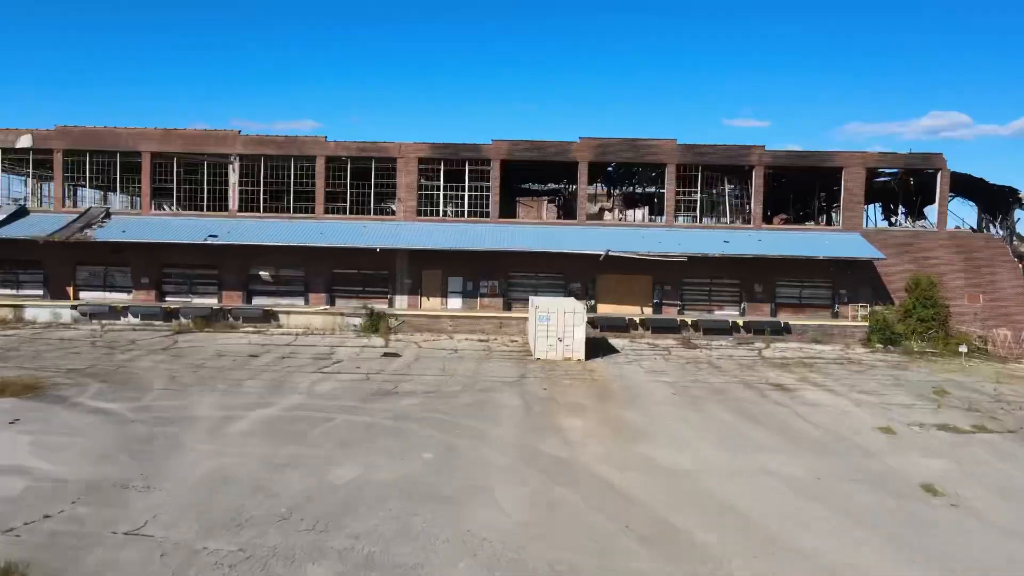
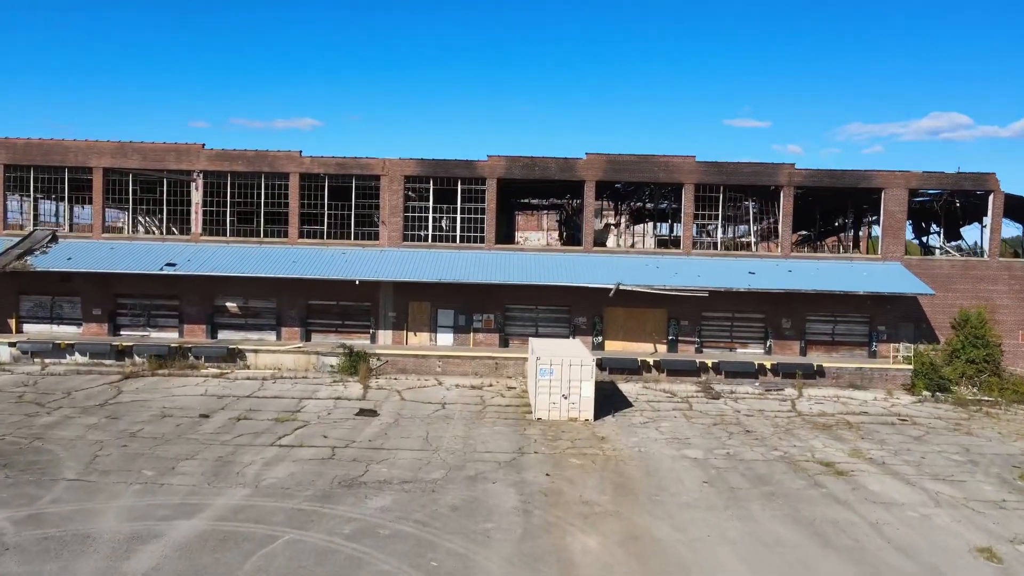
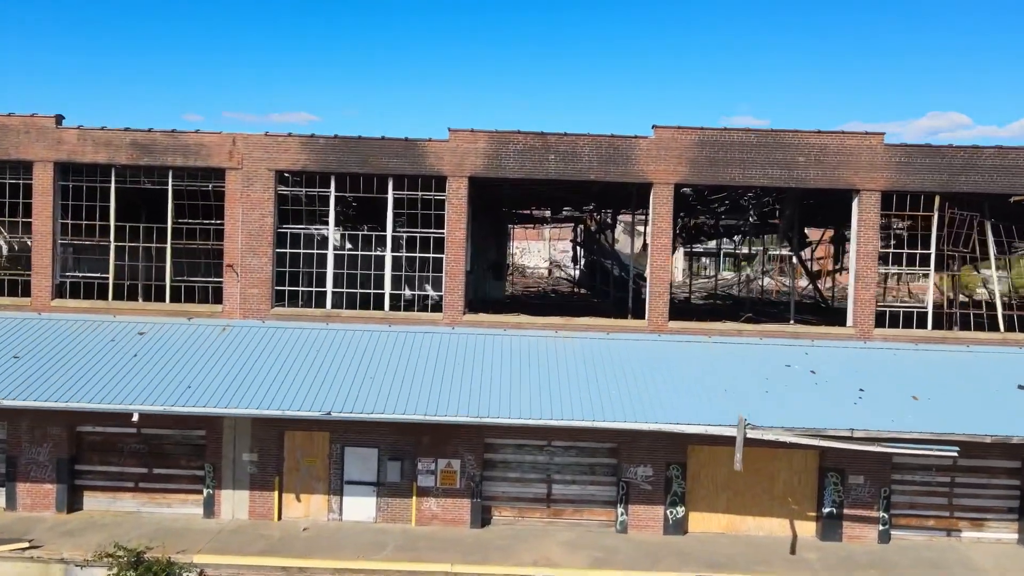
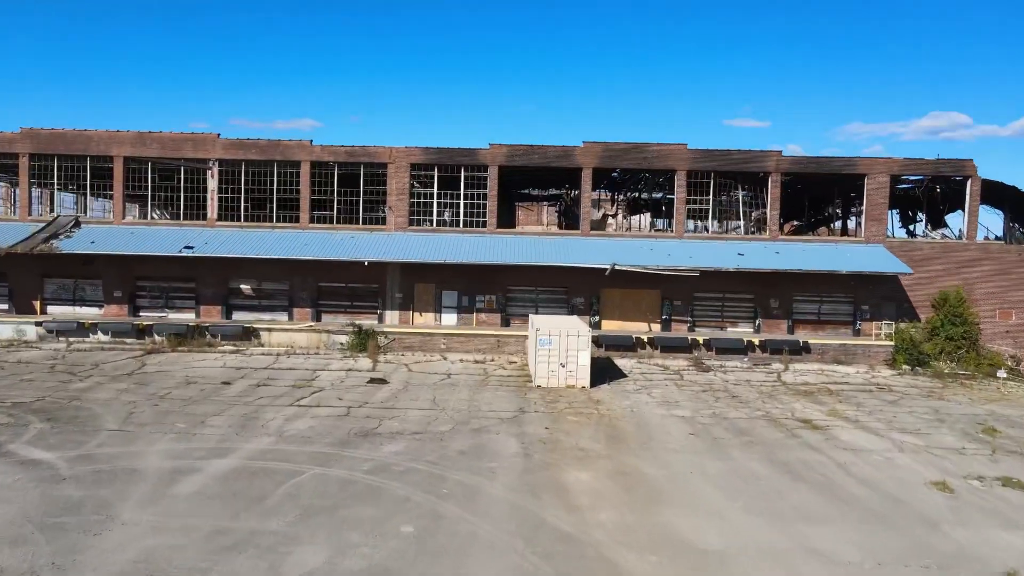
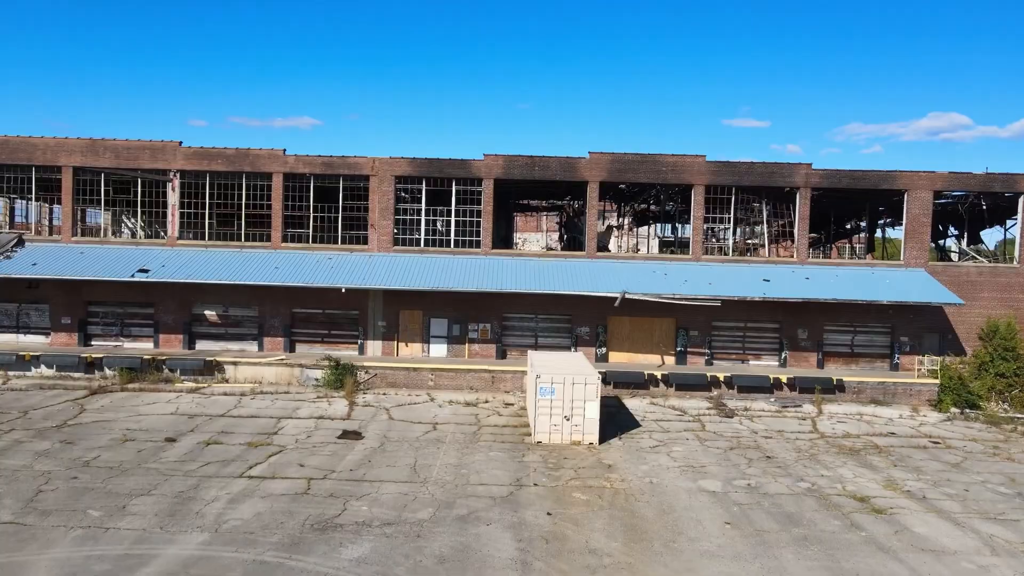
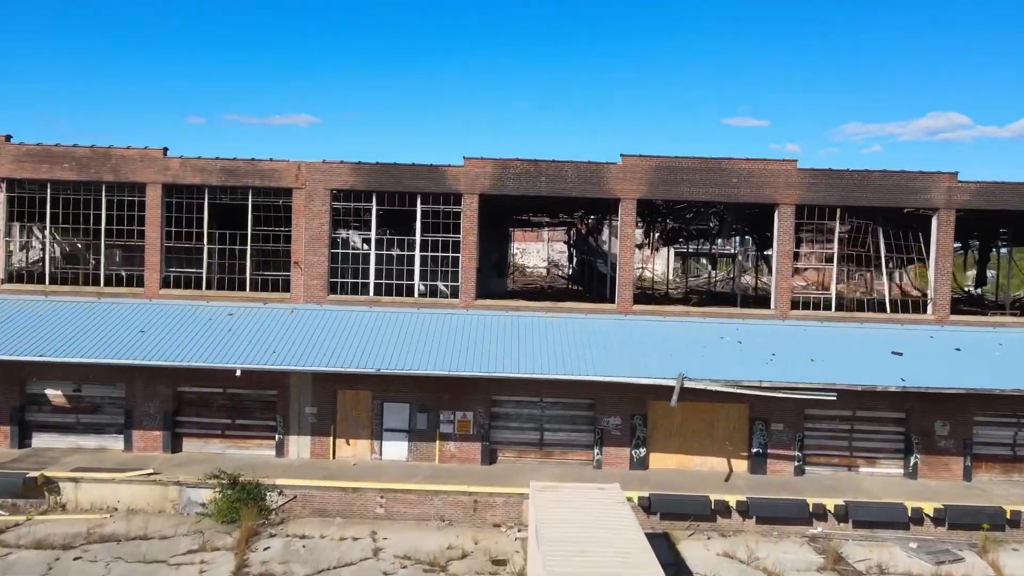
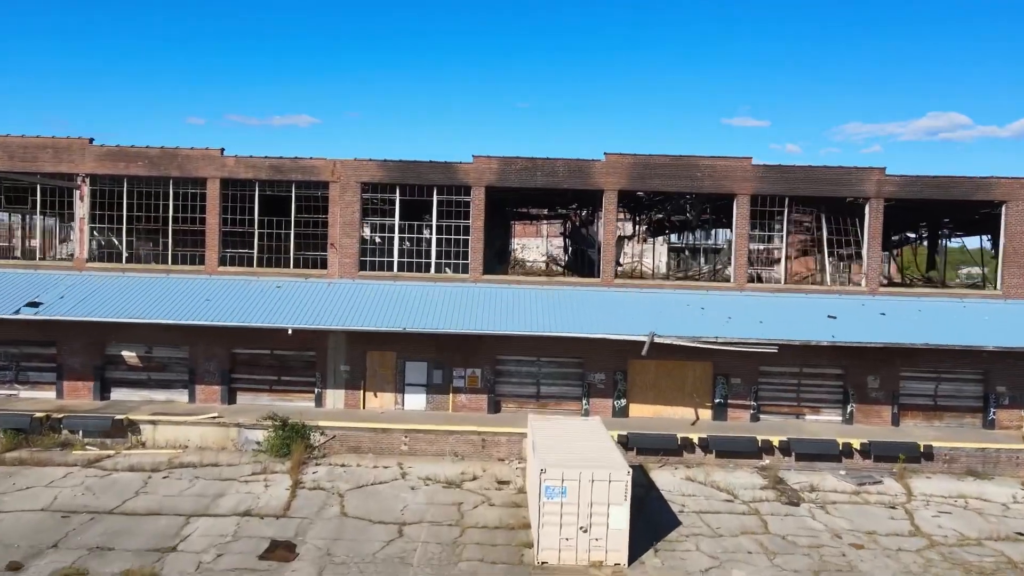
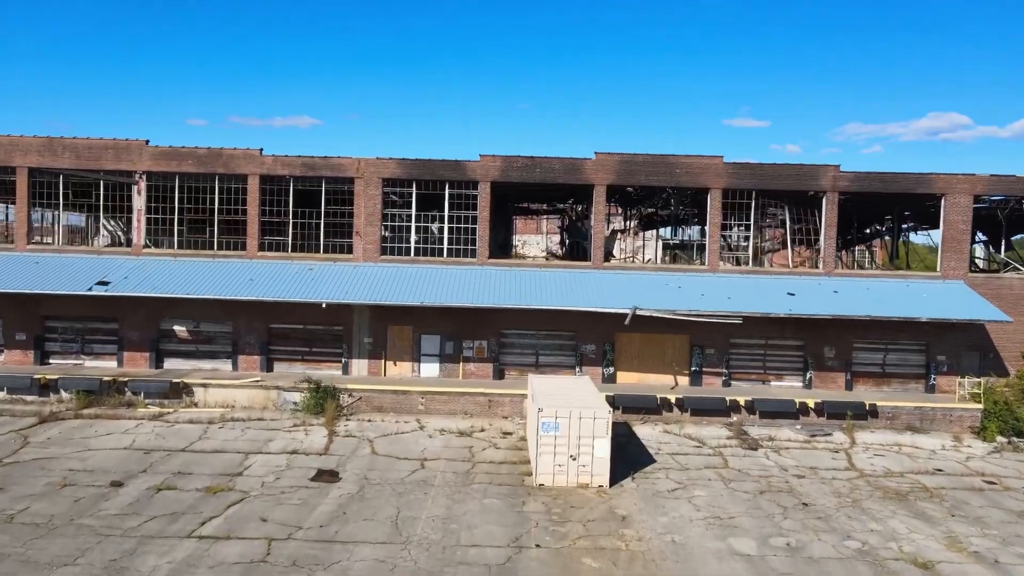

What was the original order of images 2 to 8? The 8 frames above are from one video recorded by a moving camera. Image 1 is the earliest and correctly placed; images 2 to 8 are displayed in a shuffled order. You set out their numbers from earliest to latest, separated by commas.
4, 2, 5, 8, 7, 6, 3
